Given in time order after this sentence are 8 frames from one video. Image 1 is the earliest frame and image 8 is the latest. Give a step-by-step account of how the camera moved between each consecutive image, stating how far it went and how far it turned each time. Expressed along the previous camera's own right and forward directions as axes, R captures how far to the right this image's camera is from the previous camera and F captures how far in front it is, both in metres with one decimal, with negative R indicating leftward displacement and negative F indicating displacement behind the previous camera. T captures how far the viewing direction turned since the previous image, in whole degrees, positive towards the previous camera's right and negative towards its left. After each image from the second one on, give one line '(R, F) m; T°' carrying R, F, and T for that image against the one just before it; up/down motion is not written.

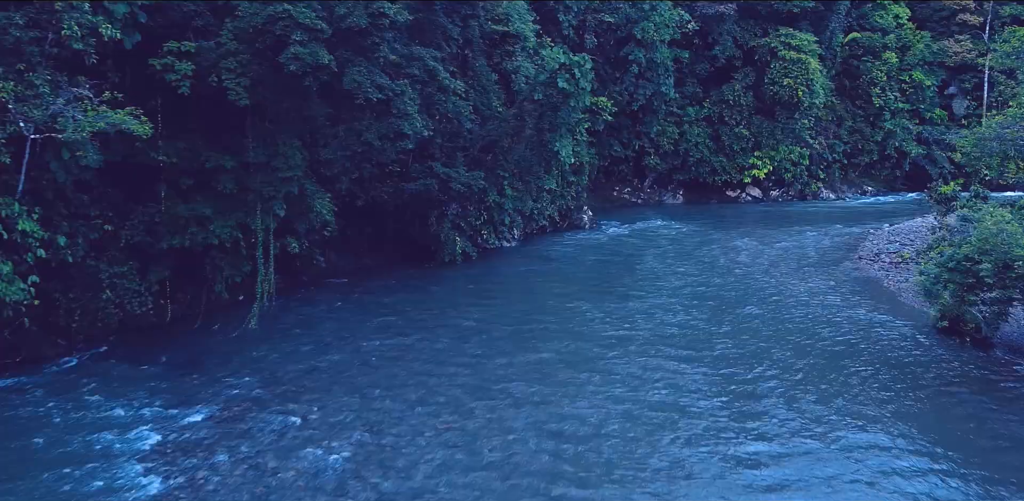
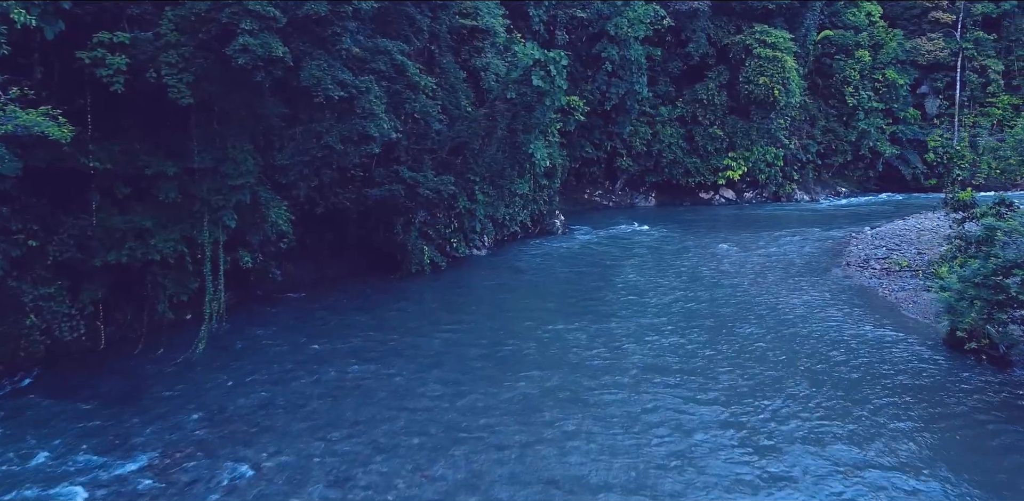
(-0.2, +1.2) m; +2°
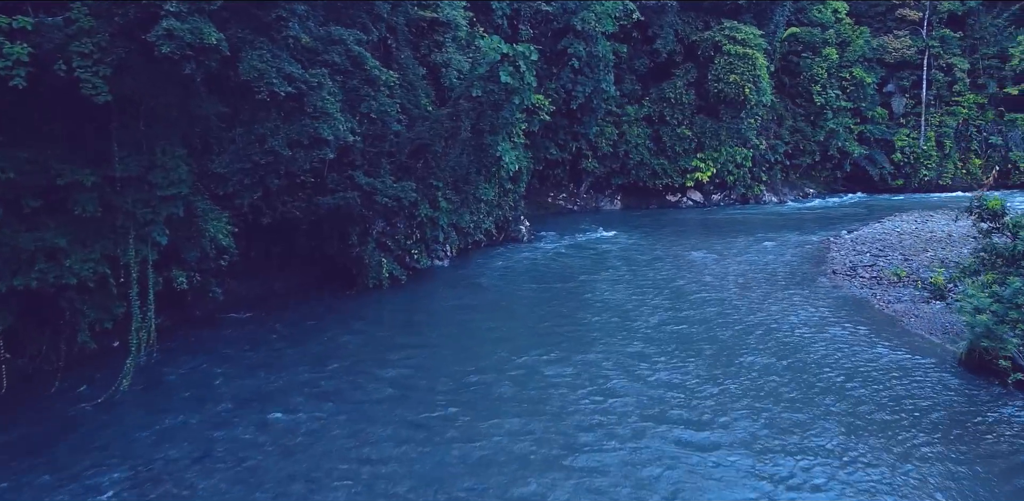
(-0.2, +1.4) m; +3°
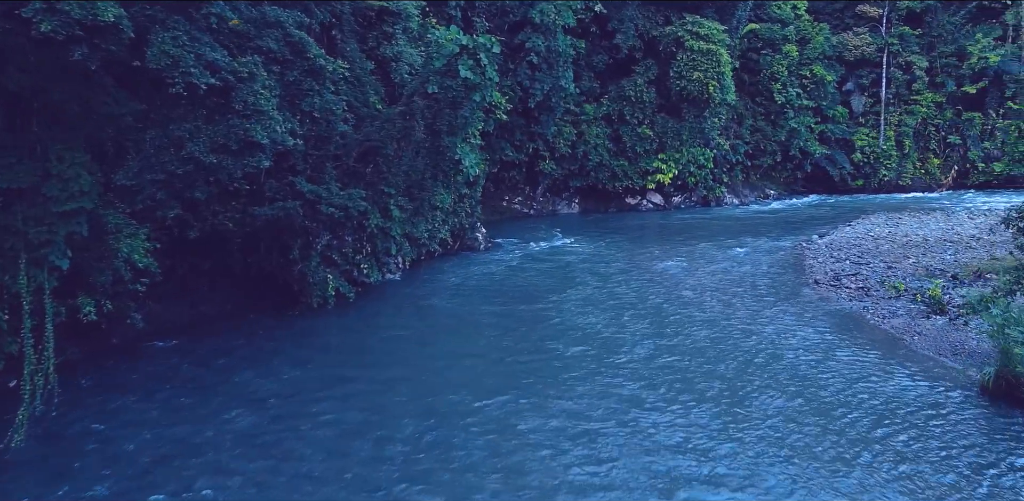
(-0.3, +1.6) m; +3°
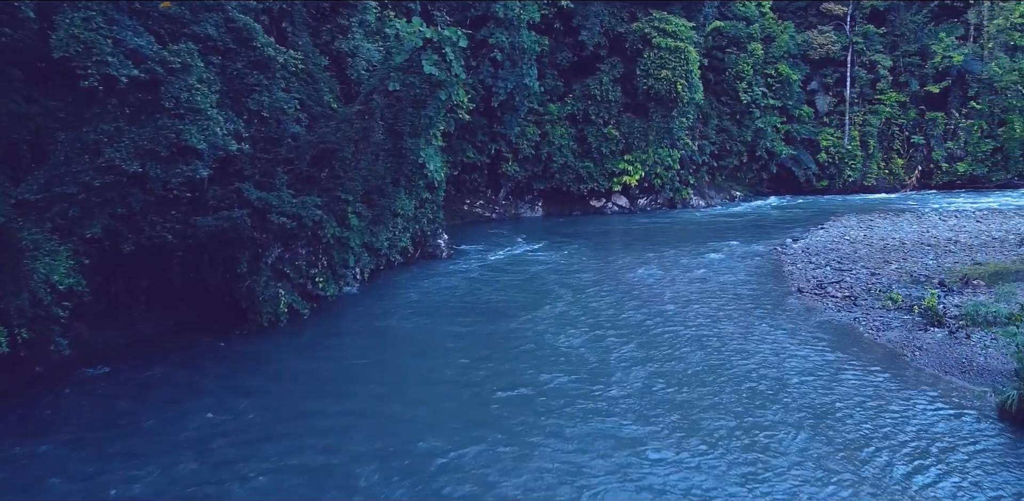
(-0.2, +1.1) m; +3°
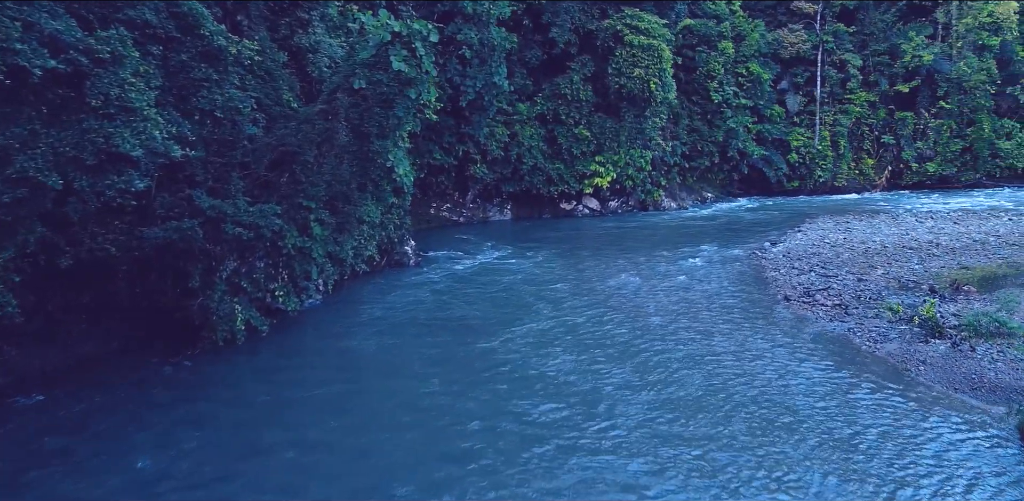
(-0.2, +0.9) m; +2°
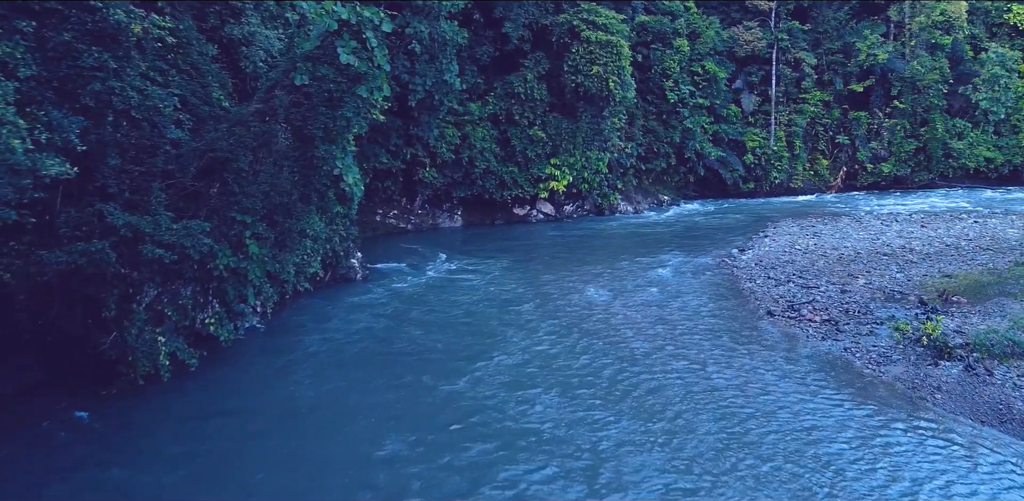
(-0.3, +1.4) m; +4°
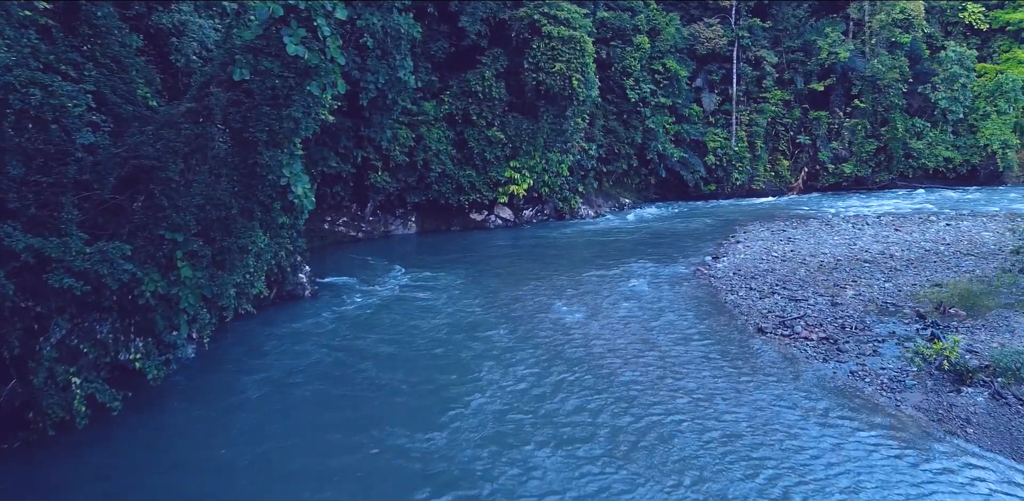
(-0.3, +1.4) m; +3°
